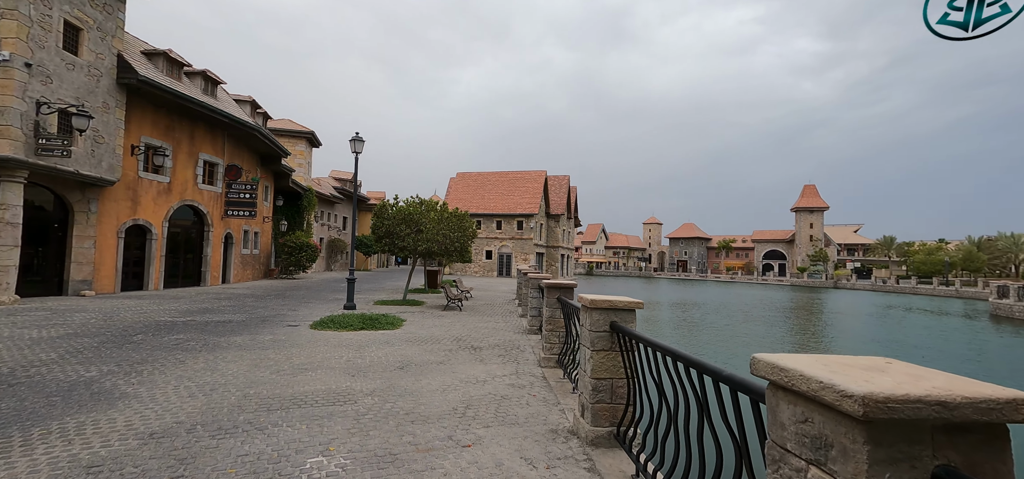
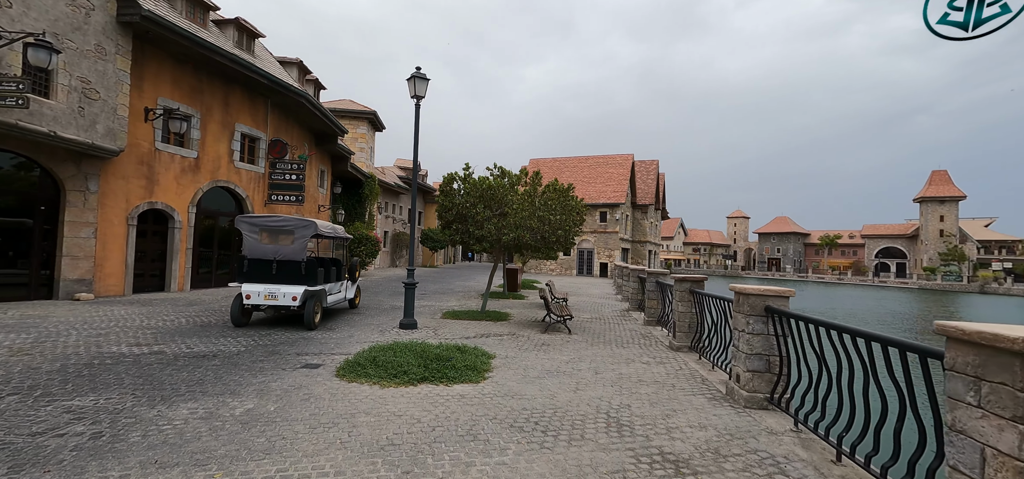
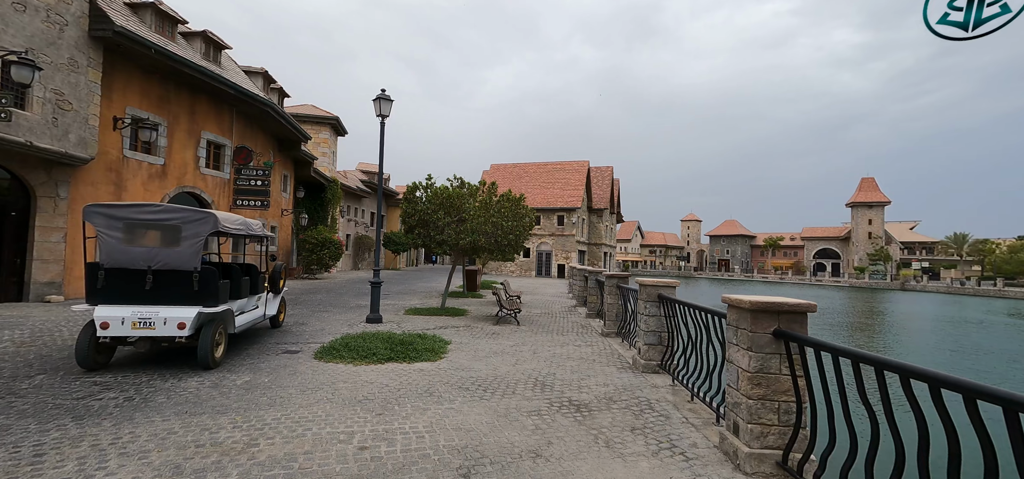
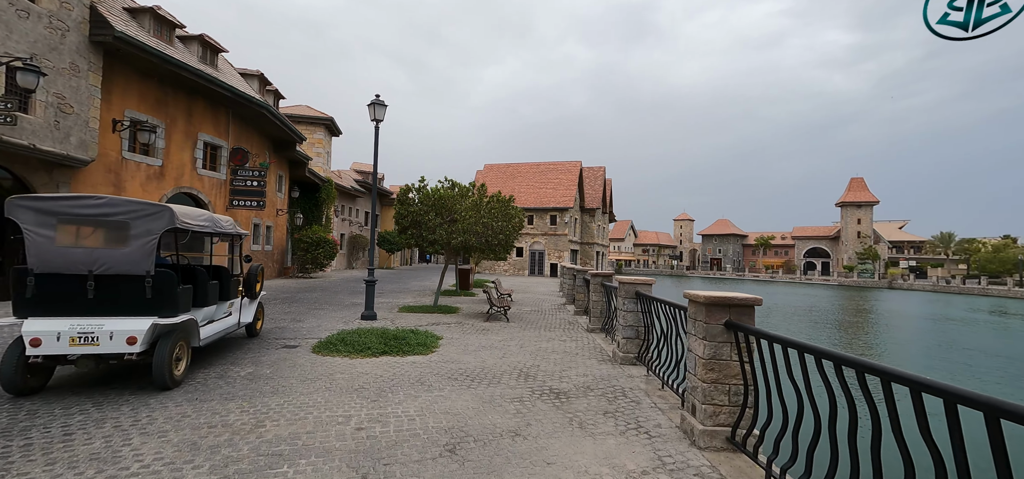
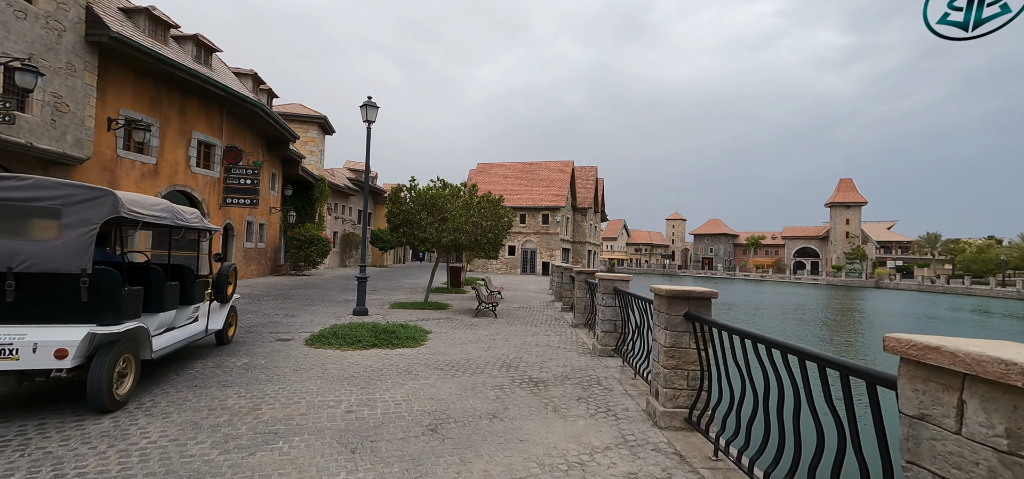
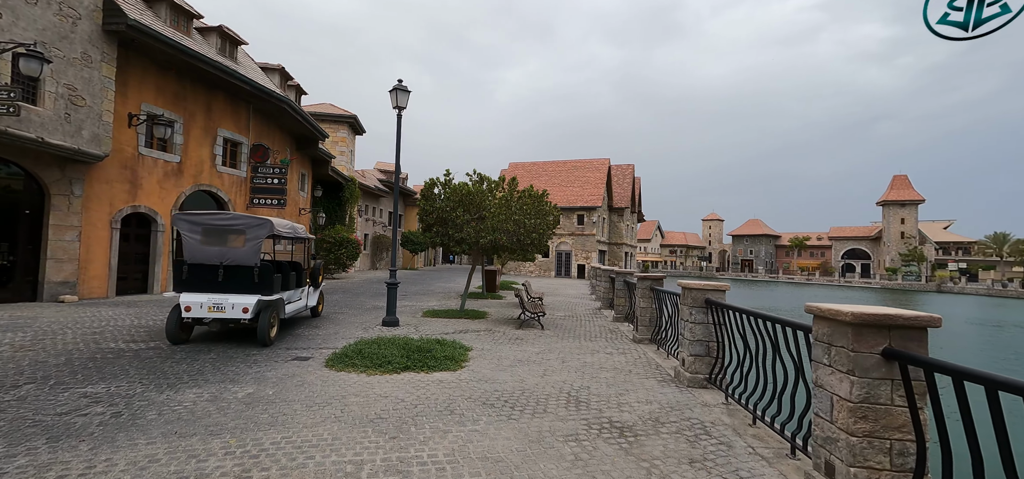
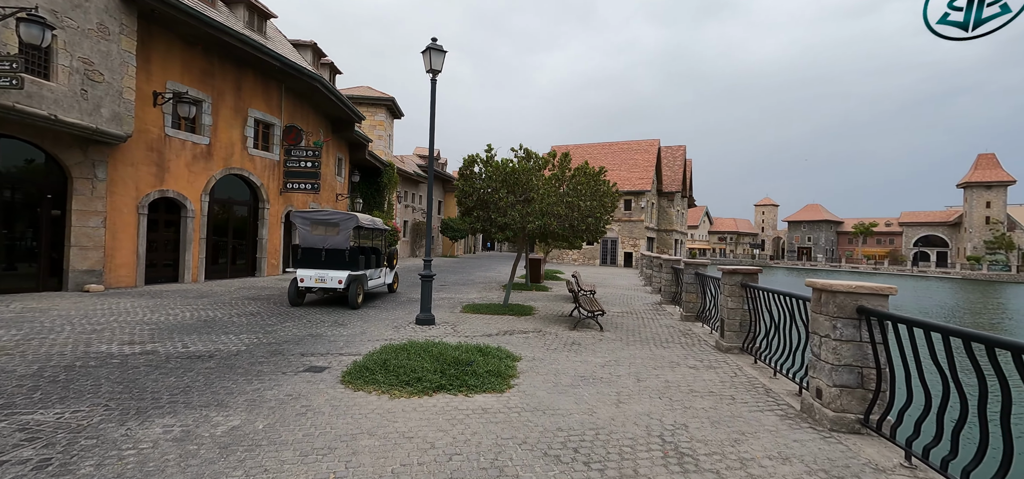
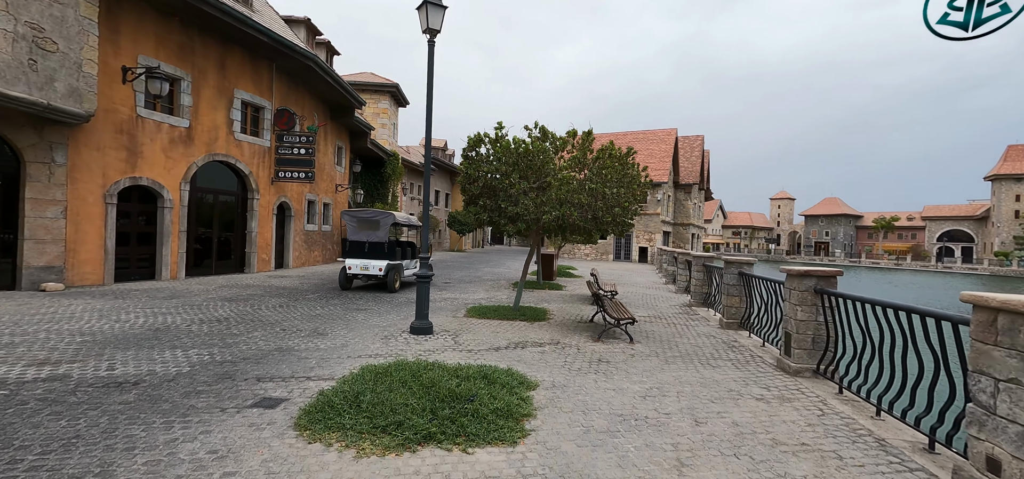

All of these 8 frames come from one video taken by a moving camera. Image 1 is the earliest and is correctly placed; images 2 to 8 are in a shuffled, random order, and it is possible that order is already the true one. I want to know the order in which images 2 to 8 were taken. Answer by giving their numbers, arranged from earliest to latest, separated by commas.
5, 4, 3, 6, 2, 7, 8
